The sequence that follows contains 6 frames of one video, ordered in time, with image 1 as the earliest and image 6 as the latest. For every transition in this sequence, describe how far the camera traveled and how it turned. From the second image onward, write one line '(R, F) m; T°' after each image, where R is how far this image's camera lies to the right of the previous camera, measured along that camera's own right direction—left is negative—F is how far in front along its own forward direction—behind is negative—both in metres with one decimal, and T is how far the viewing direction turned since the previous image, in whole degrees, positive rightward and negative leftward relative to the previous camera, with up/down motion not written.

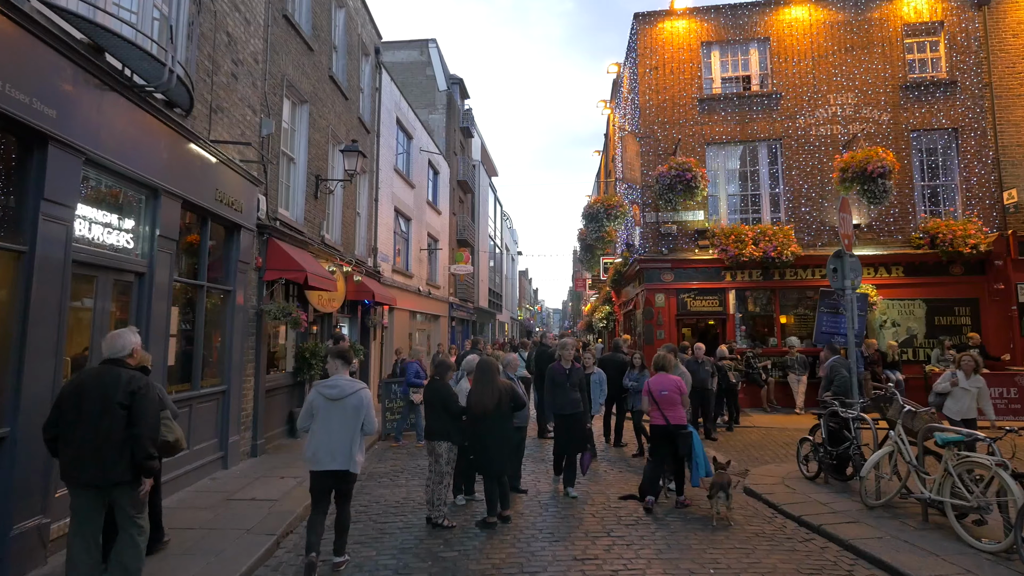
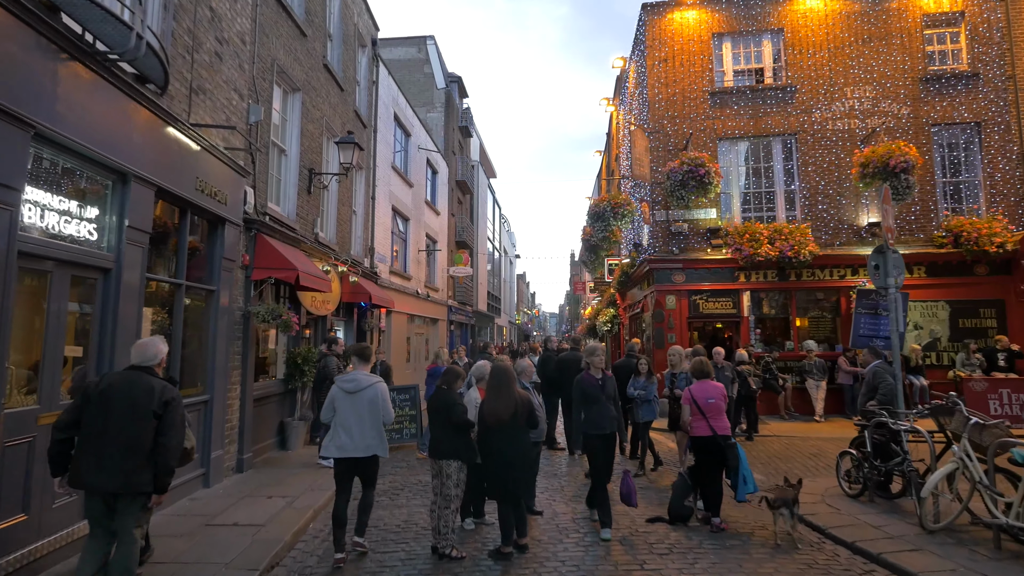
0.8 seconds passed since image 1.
(-0.2, +0.7) m; 0°
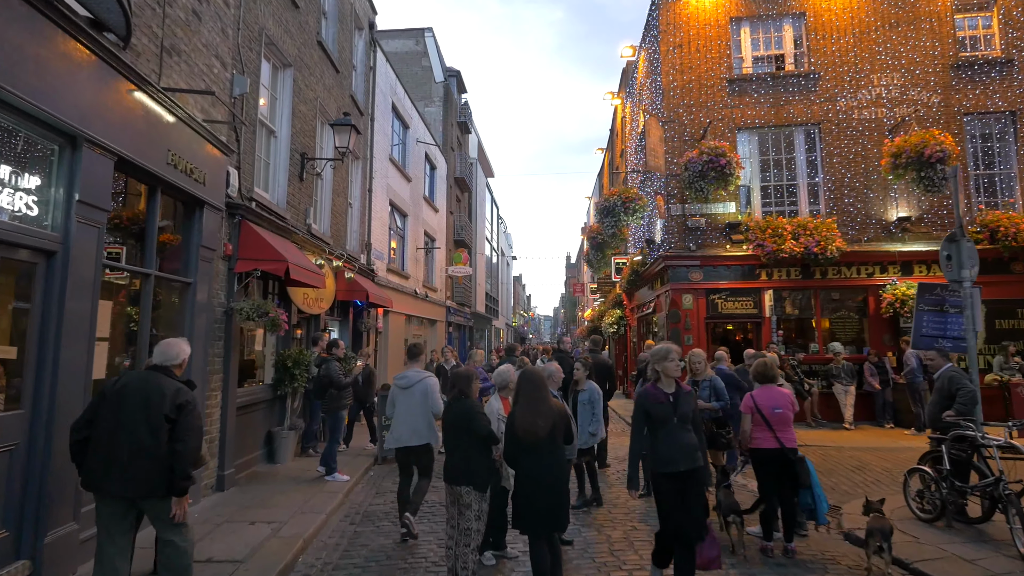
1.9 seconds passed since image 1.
(-0.3, +0.9) m; +1°
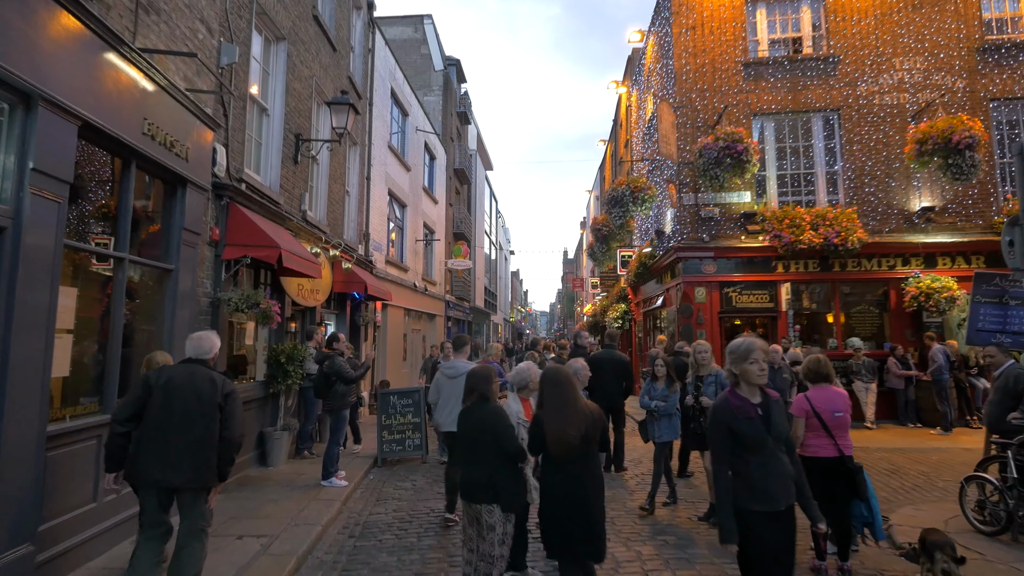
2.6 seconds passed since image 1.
(-0.2, +0.6) m; 0°
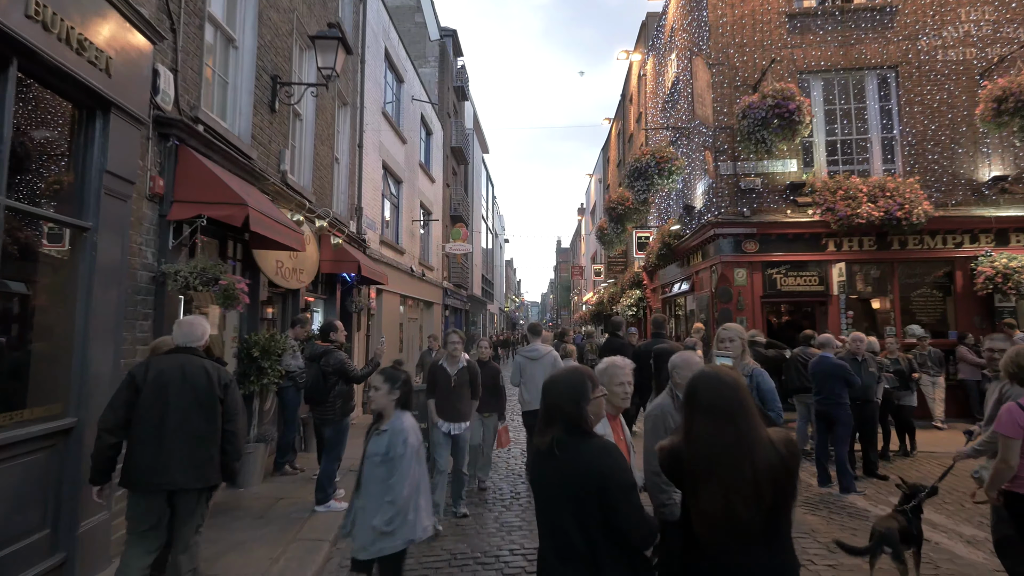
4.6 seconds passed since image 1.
(-0.5, +1.6) m; +1°
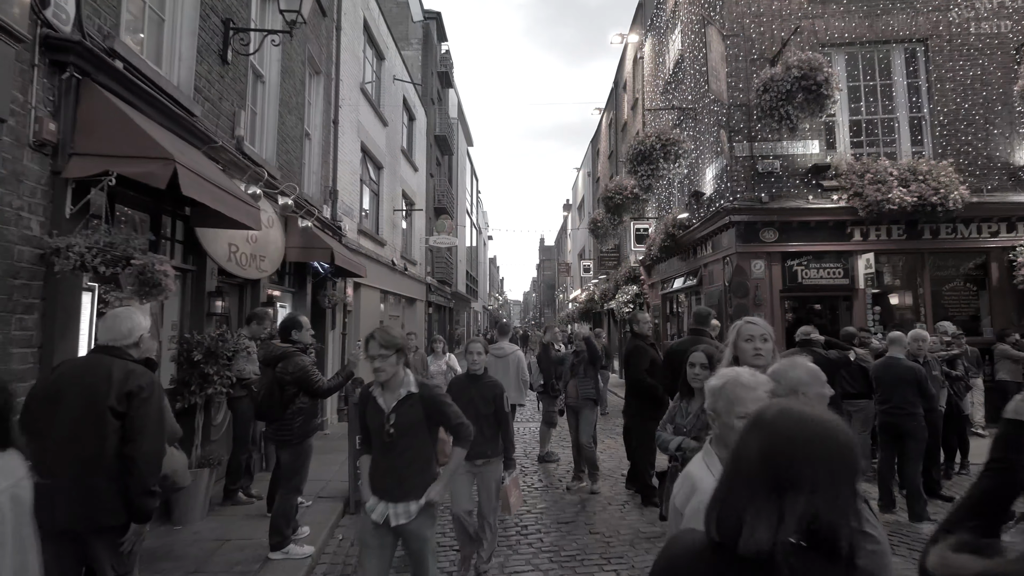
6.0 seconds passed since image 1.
(-0.2, +1.2) m; +2°
